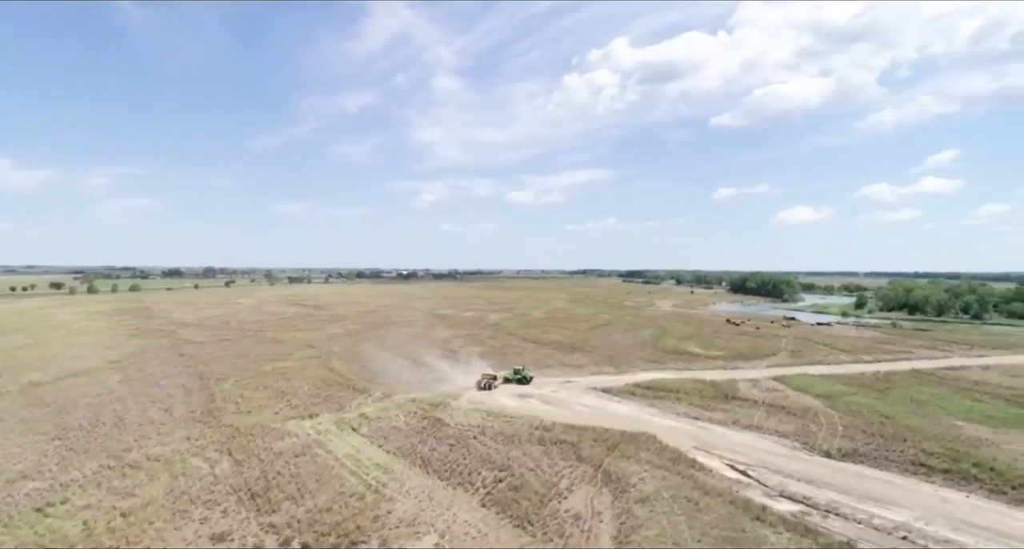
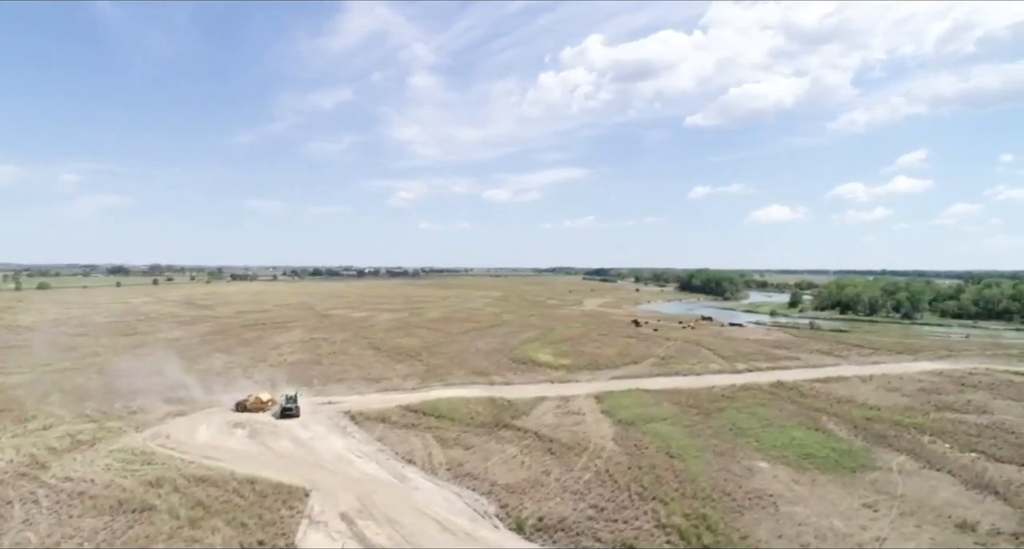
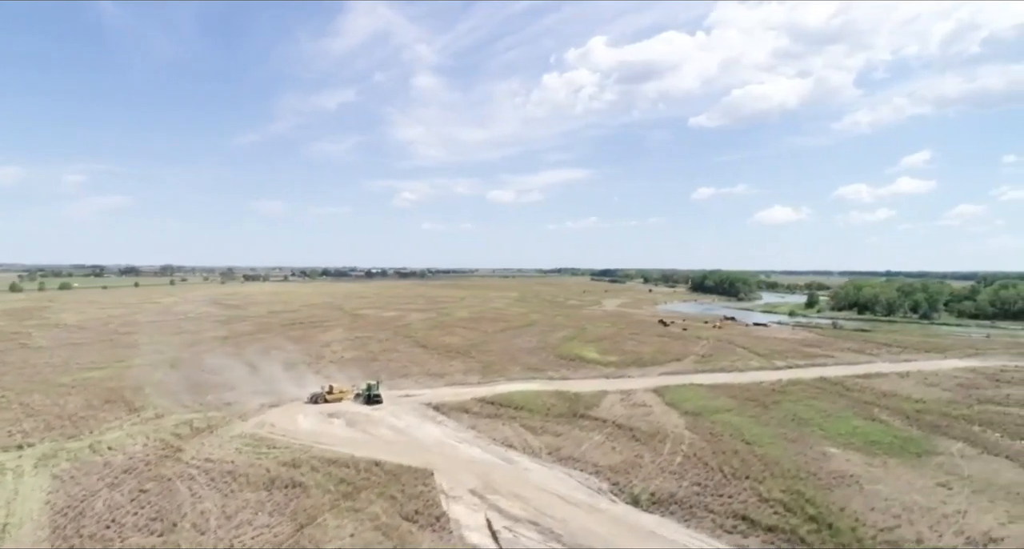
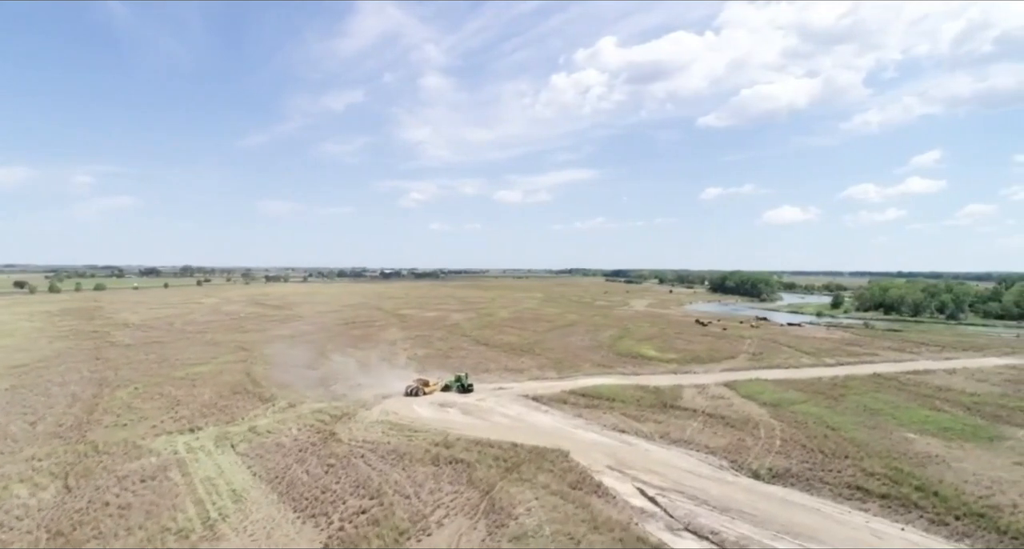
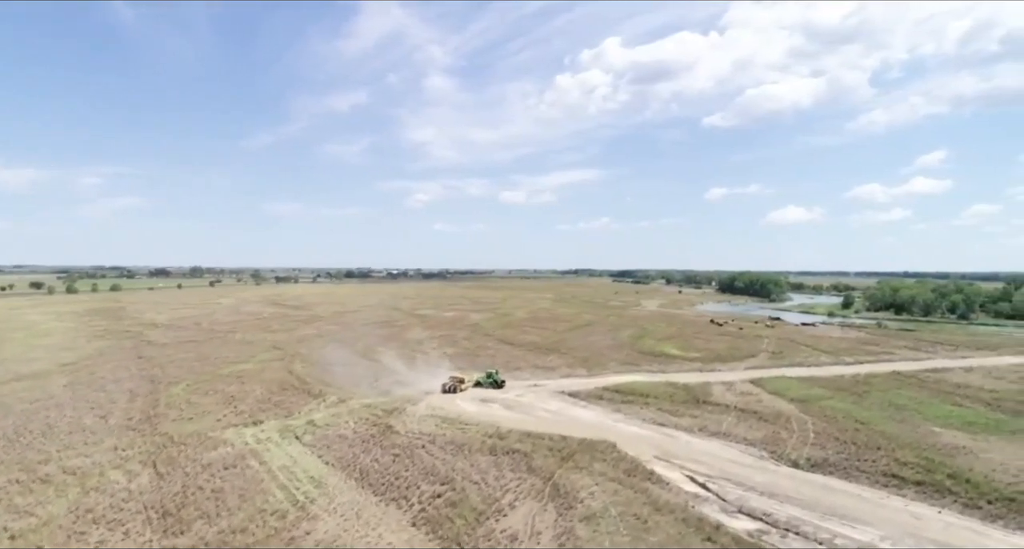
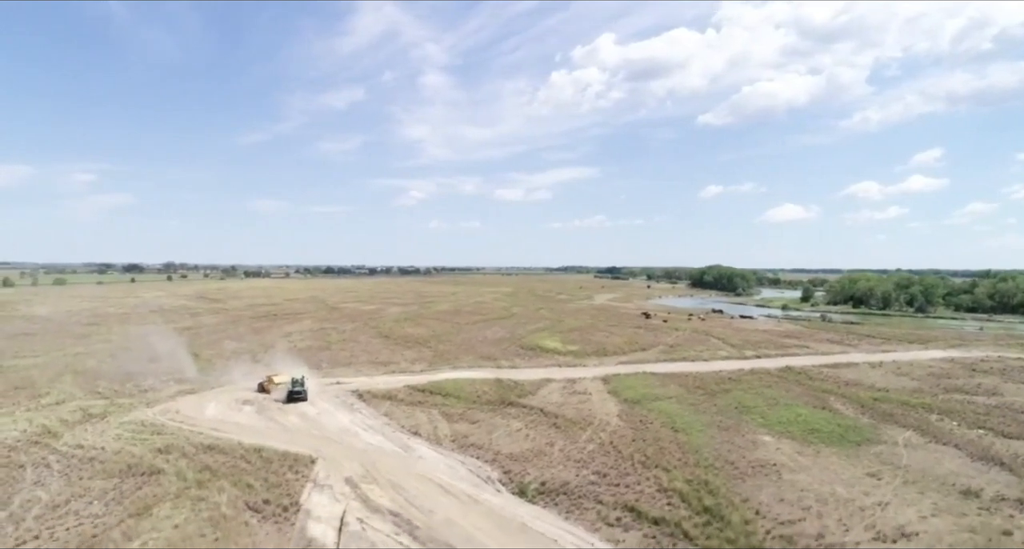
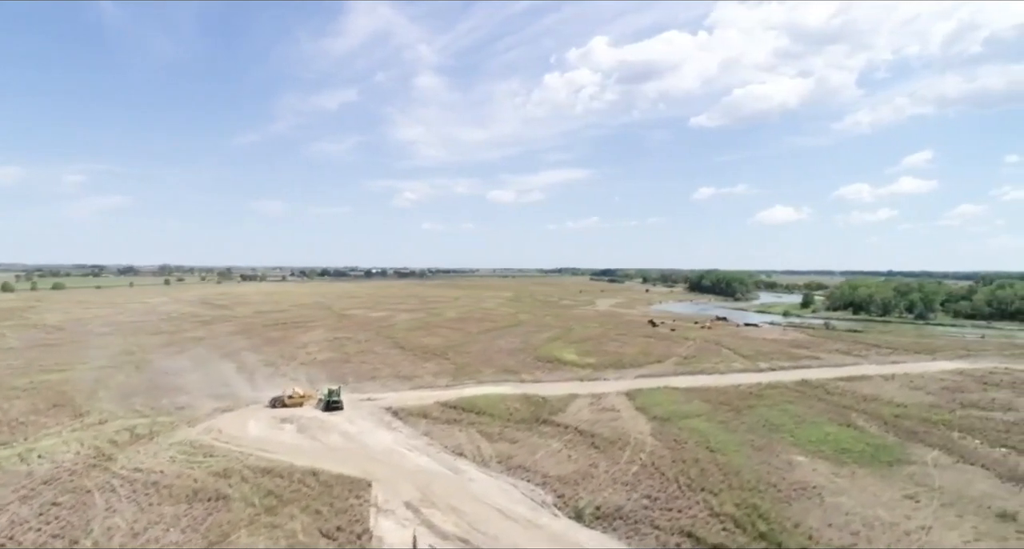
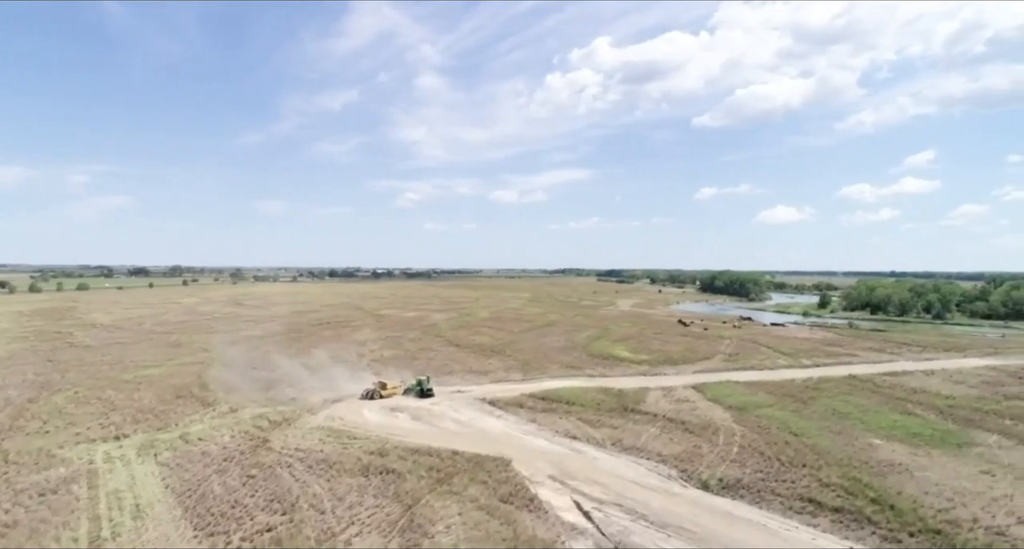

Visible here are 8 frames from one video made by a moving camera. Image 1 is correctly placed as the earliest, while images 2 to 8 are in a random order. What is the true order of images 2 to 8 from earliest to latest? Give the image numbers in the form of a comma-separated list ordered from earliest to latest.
5, 4, 8, 3, 7, 2, 6
